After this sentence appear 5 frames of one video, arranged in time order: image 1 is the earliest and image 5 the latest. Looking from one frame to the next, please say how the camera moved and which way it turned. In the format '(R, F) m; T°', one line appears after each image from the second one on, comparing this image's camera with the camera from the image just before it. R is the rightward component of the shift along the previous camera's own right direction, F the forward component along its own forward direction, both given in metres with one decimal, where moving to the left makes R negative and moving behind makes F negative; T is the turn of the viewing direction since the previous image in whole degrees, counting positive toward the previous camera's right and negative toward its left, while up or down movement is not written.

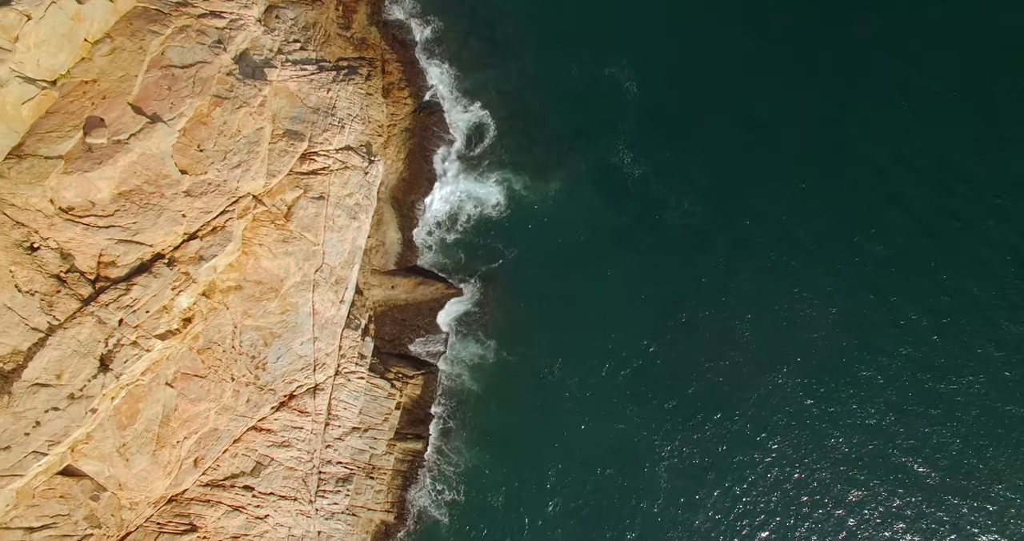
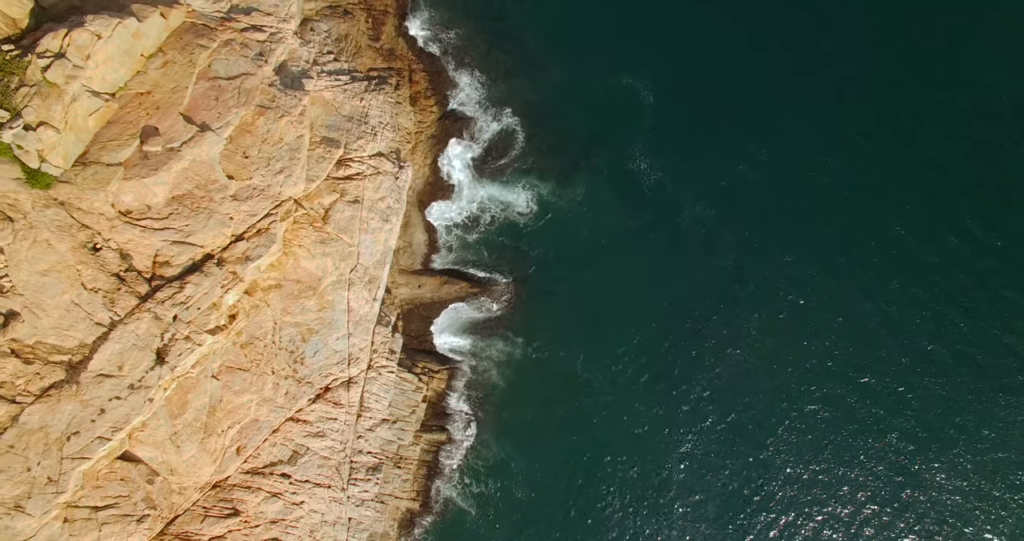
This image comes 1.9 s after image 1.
(-2.5, -2.6) m; +2°
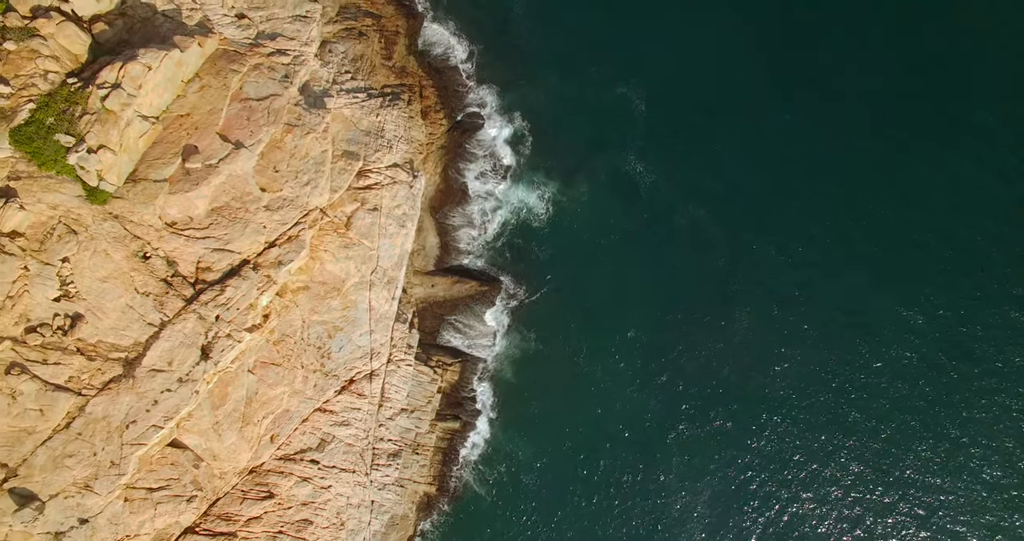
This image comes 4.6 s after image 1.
(-0.4, -3.6) m; 0°
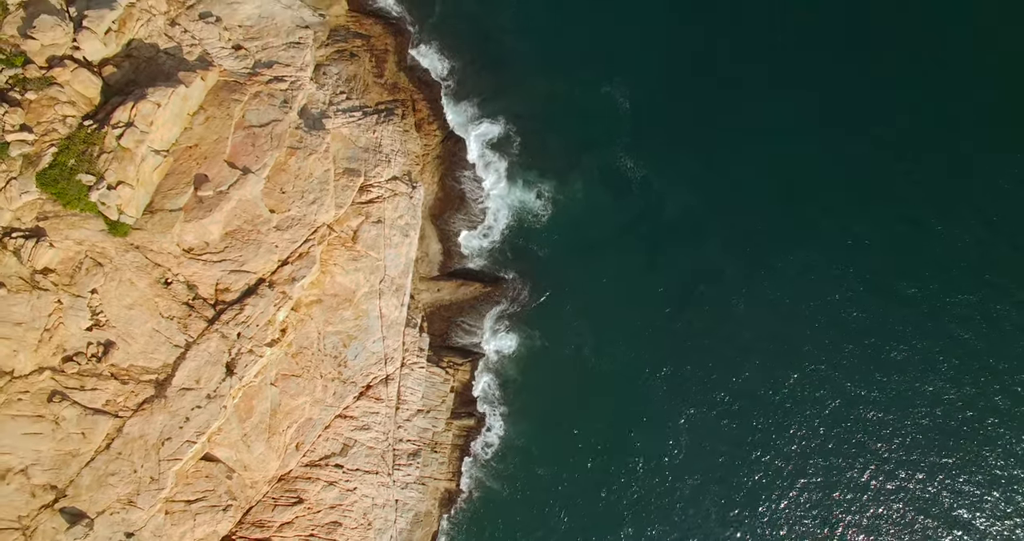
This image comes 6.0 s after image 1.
(0.0, -2.0) m; 0°
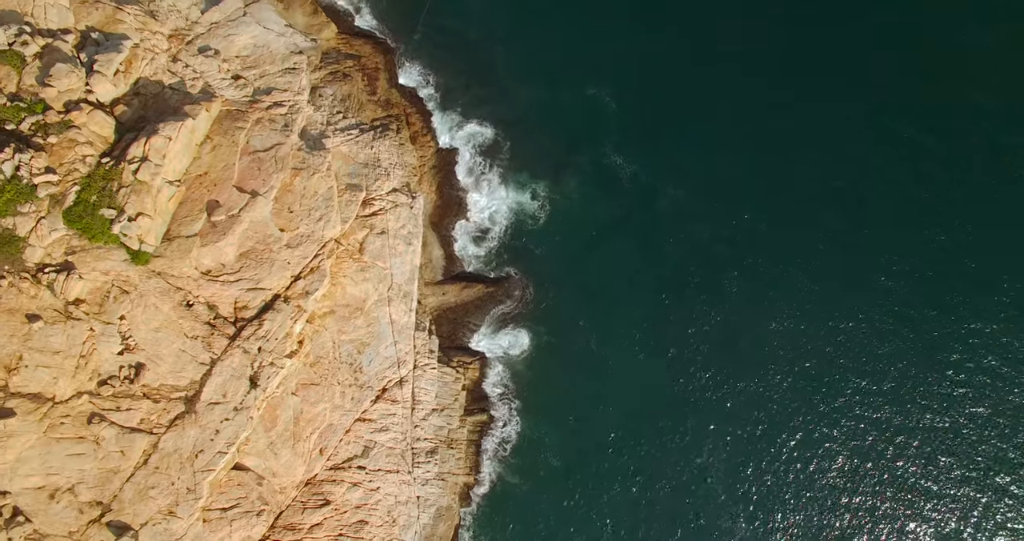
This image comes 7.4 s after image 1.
(+0.1, -2.2) m; 0°
